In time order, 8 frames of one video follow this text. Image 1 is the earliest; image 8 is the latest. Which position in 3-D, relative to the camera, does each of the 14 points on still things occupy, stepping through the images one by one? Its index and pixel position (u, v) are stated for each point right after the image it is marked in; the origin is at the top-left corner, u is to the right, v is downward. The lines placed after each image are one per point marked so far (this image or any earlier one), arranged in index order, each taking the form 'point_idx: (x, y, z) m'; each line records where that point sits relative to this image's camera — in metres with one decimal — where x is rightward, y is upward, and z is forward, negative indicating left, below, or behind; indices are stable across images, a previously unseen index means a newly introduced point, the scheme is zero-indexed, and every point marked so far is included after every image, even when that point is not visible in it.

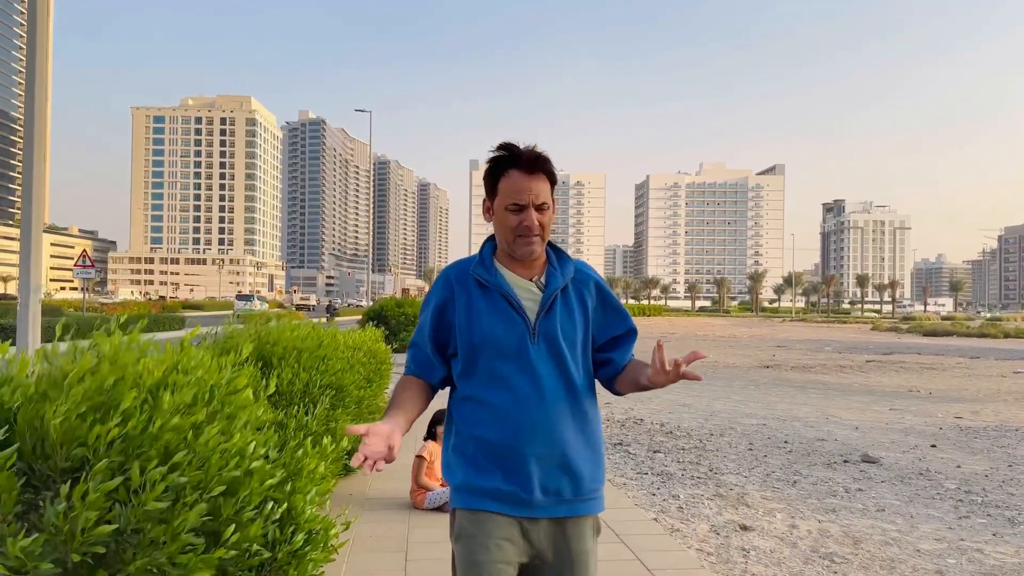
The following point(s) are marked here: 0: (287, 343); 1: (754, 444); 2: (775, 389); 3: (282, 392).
0: (-1.6, -0.4, +6.2) m
1: (+2.9, -1.9, +10.2) m
2: (+5.4, -2.1, +17.5) m
3: (-1.5, -0.7, +5.6) m
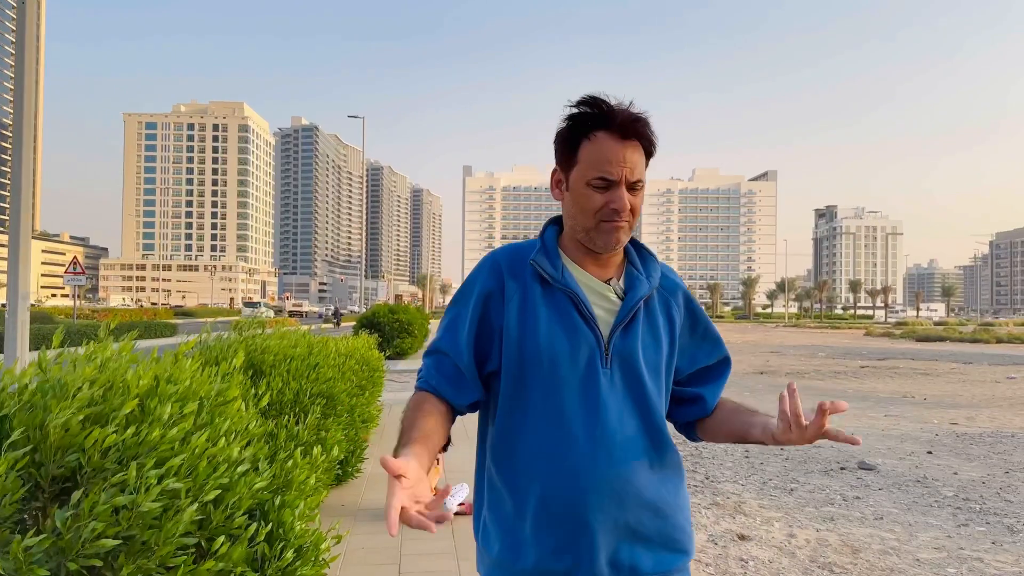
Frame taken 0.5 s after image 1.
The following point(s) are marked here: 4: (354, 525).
0: (-1.6, -0.5, +6.1) m
1: (+2.8, -1.9, +10.1) m
2: (+5.3, -2.2, +17.5) m
3: (-1.5, -0.7, +5.5) m
4: (-1.1, -1.7, +6.0) m
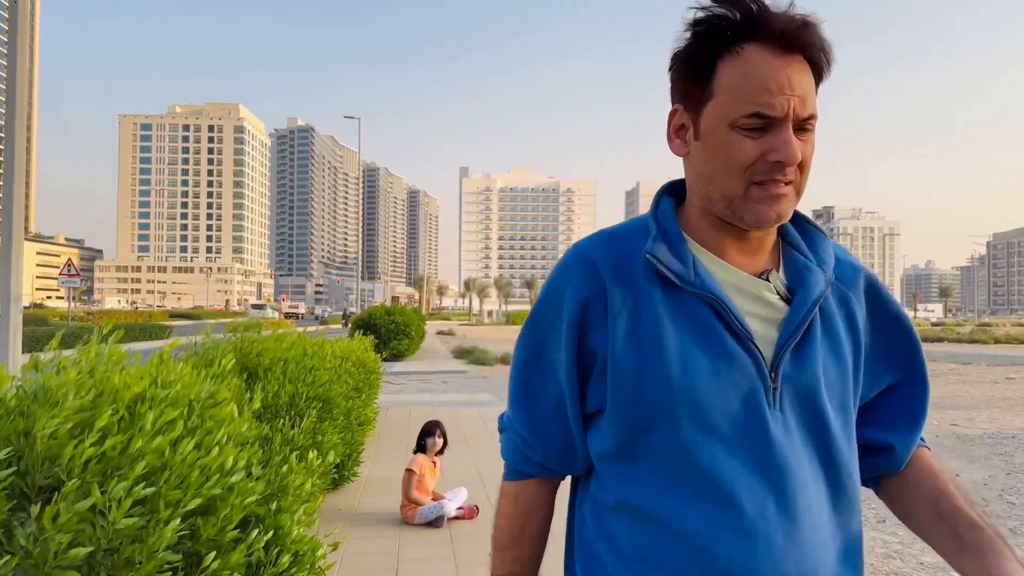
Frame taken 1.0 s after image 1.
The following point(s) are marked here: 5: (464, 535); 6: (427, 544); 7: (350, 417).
0: (-1.6, -0.5, +6.0) m
1: (+2.8, -1.9, +10.1) m
2: (+5.2, -2.2, +17.4) m
3: (-1.5, -0.7, +5.4) m
4: (-1.1, -1.7, +5.9) m
5: (-0.3, -1.7, +5.7) m
6: (-0.5, -1.7, +5.5) m
7: (-1.3, -1.1, +7.0) m
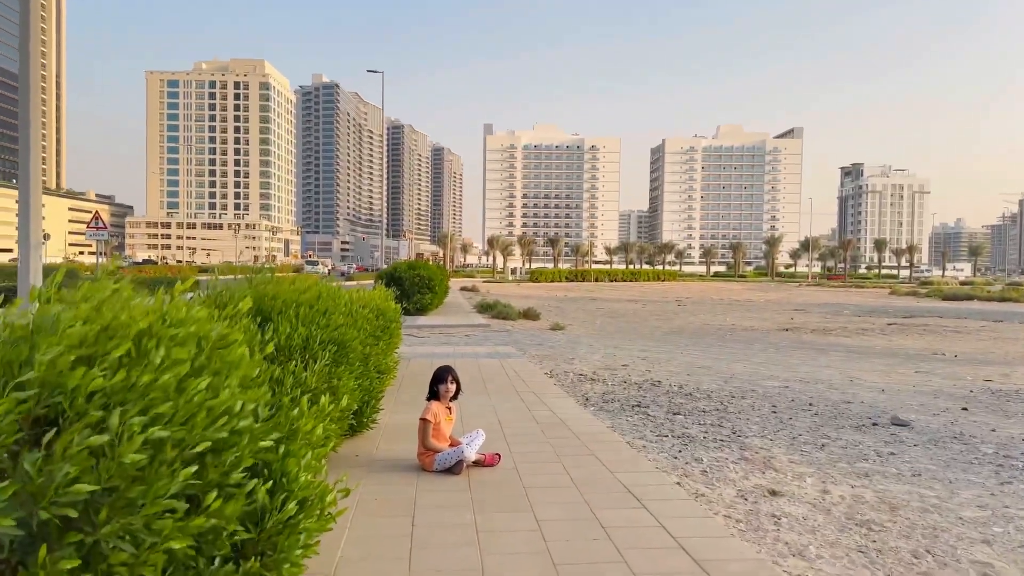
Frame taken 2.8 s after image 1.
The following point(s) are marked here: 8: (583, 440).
0: (-1.5, -0.1, +5.8) m
1: (+3.0, -1.4, +9.8) m
2: (+5.7, -1.3, +17.1) m
3: (-1.4, -0.3, +5.2) m
4: (-1.0, -1.3, +5.7) m
5: (-0.2, -1.3, +5.6) m
6: (-0.4, -1.3, +5.4) m
7: (-1.2, -0.6, +6.8) m
8: (+0.6, -1.2, +6.9) m
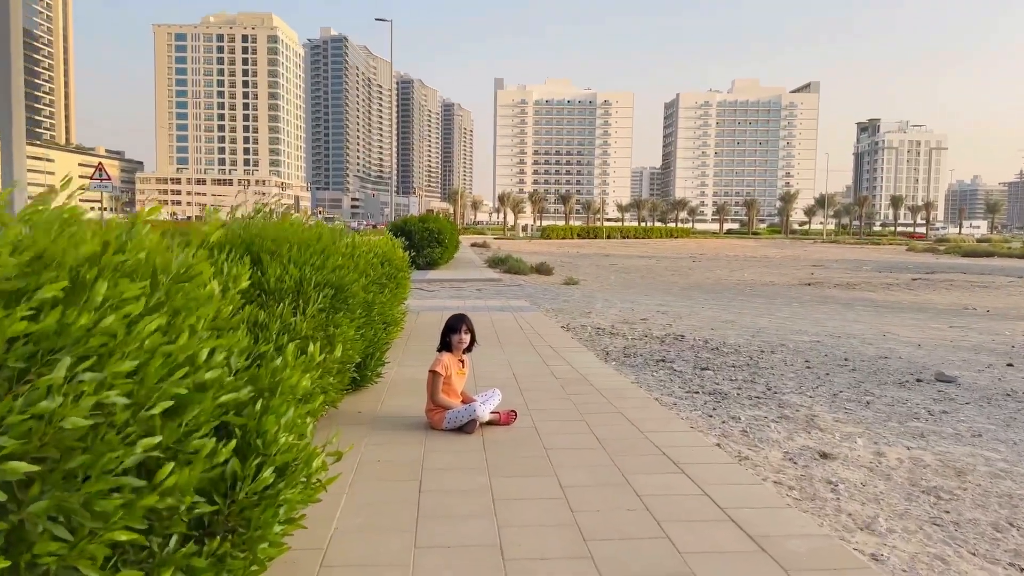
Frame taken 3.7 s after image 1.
0: (-1.4, +0.3, +5.2) m
1: (+3.2, -0.8, +9.2) m
2: (+5.9, -0.3, +16.4) m
3: (-1.3, 0.0, +4.6) m
4: (-0.9, -0.9, +5.1) m
5: (-0.1, -0.9, +5.0) m
6: (-0.3, -0.9, +4.8) m
7: (-1.0, -0.2, +6.2) m
8: (+0.7, -0.8, +6.3) m
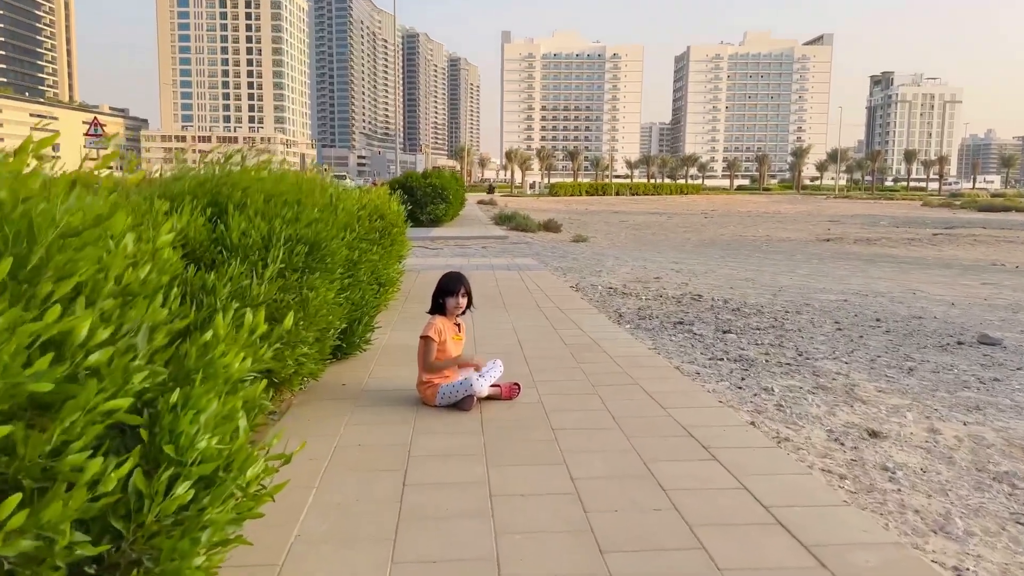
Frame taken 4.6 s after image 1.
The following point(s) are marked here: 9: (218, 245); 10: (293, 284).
0: (-1.4, +0.5, +4.5) m
1: (+3.3, -0.3, +8.5) m
2: (+6.0, +0.5, +15.7) m
3: (-1.3, +0.2, +3.9) m
4: (-0.9, -0.7, +4.5) m
5: (-0.1, -0.7, +4.3) m
6: (-0.3, -0.7, +4.1) m
7: (-1.0, +0.1, +5.5) m
8: (+0.7, -0.5, +5.6) m
9: (-1.3, +0.2, +3.9) m
10: (-1.1, 0.0, +4.2) m
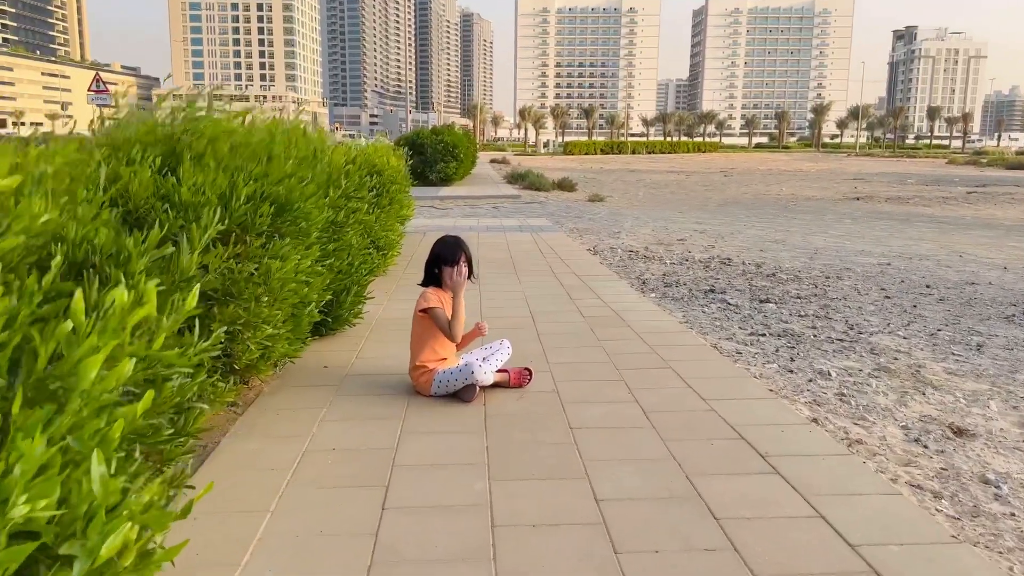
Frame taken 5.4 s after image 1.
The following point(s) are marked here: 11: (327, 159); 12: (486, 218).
0: (-1.3, +0.7, +3.7) m
1: (+3.4, 0.0, +7.6) m
2: (+6.3, +1.1, +14.7) m
3: (-1.2, +0.3, +3.1) m
4: (-0.8, -0.5, +3.8) m
5: (0.0, -0.5, +3.6) m
6: (-0.3, -0.6, +3.4) m
7: (-0.9, +0.3, +4.8) m
8: (+0.8, -0.3, +4.9) m
9: (-1.3, +0.3, +3.2) m
10: (-1.0, +0.1, +3.5) m
11: (-1.1, +0.7, +4.9) m
12: (-0.4, +1.1, +13.4) m
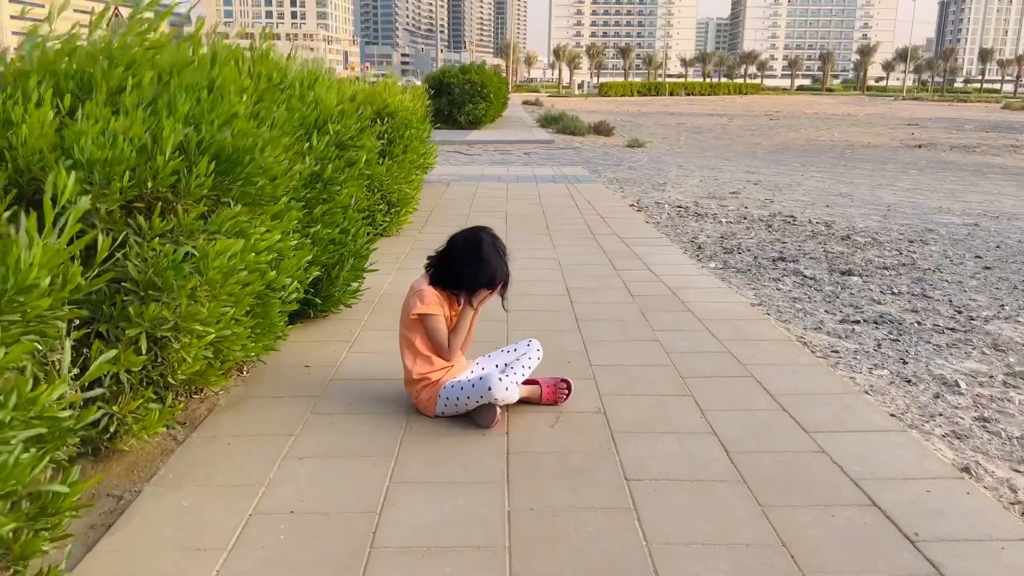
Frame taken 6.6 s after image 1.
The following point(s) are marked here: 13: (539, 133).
0: (-1.2, +0.7, +2.7) m
1: (+3.6, +0.2, +6.5) m
2: (+6.8, +1.8, +13.4) m
3: (-1.1, +0.3, +2.1) m
4: (-0.7, -0.5, +2.8) m
5: (+0.1, -0.5, +2.6) m
6: (-0.2, -0.6, +2.5) m
7: (-0.8, +0.4, +3.8) m
8: (+0.9, -0.2, +3.8) m
9: (-1.2, +0.3, +2.2) m
10: (-0.9, +0.2, +2.5) m
11: (-0.9, +0.9, +3.9) m
12: (+0.1, +1.8, +12.3) m
13: (+0.6, +3.5, +19.5) m
